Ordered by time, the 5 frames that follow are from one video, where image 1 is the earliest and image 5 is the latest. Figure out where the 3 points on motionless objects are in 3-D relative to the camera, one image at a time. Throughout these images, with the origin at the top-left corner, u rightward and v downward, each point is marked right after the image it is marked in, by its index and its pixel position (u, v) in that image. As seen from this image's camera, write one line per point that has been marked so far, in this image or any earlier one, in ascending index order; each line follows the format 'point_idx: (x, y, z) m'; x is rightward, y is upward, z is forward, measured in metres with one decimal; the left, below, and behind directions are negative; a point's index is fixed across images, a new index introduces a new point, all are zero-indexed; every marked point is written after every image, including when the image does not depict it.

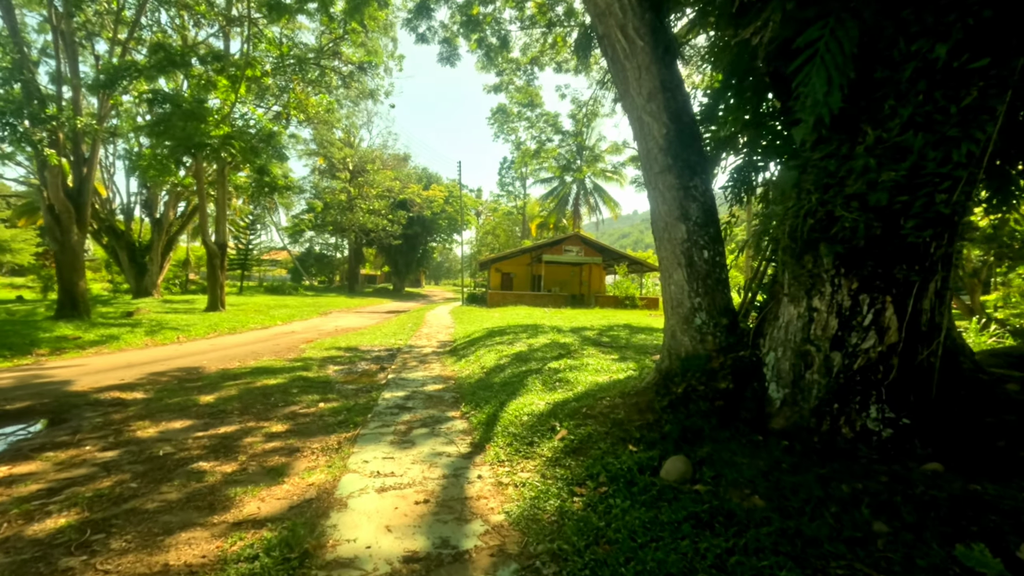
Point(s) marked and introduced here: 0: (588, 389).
0: (+0.7, -0.9, +4.5) m
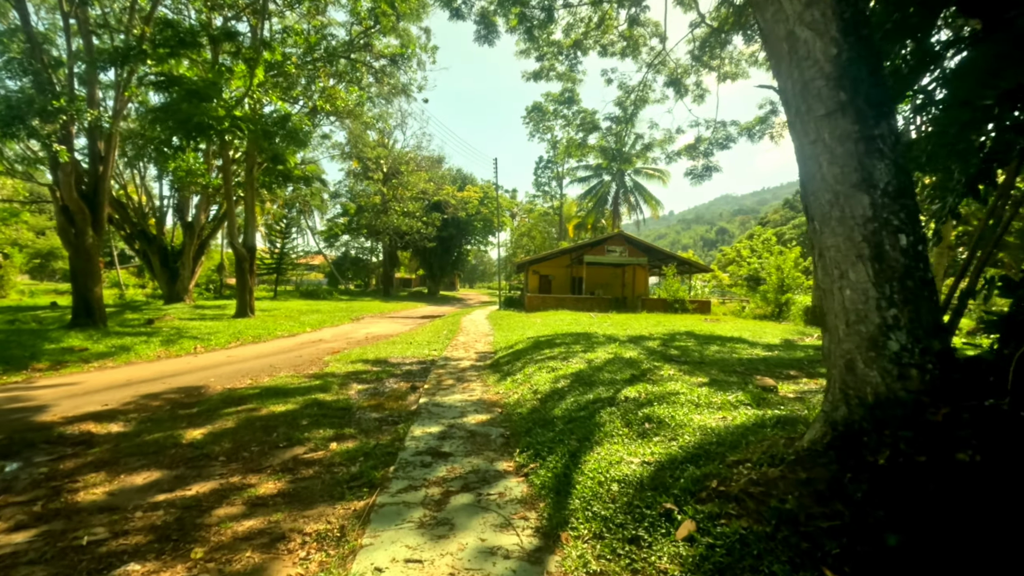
0: (+1.1, -0.9, +3.1) m
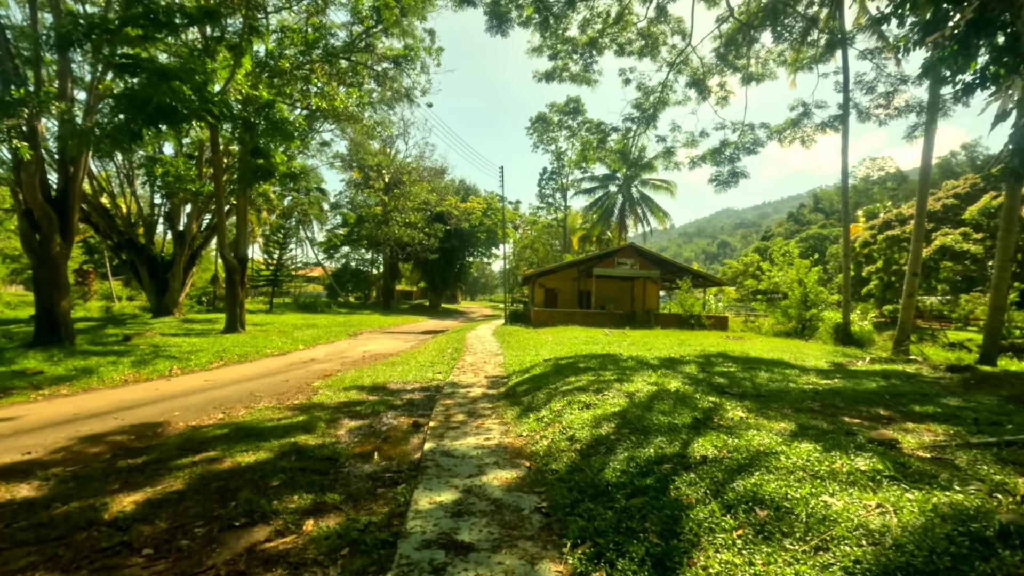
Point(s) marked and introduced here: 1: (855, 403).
0: (+1.4, -1.0, +2.0) m
1: (+3.6, -1.2, +5.4) m
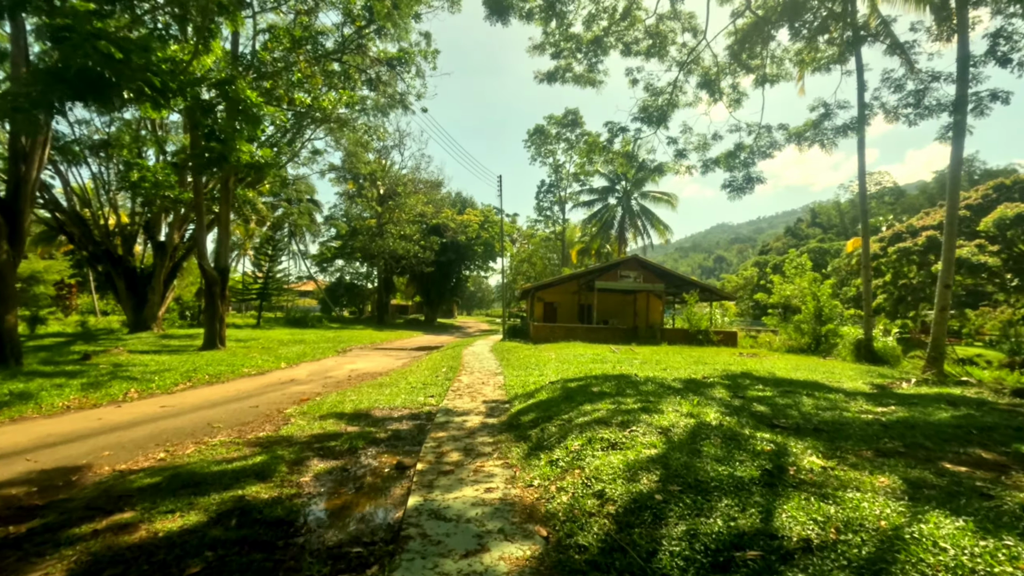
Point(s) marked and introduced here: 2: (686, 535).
0: (+1.5, -1.0, +0.9) m
1: (+3.7, -1.3, +4.4) m
2: (+0.9, -1.2, +2.6) m
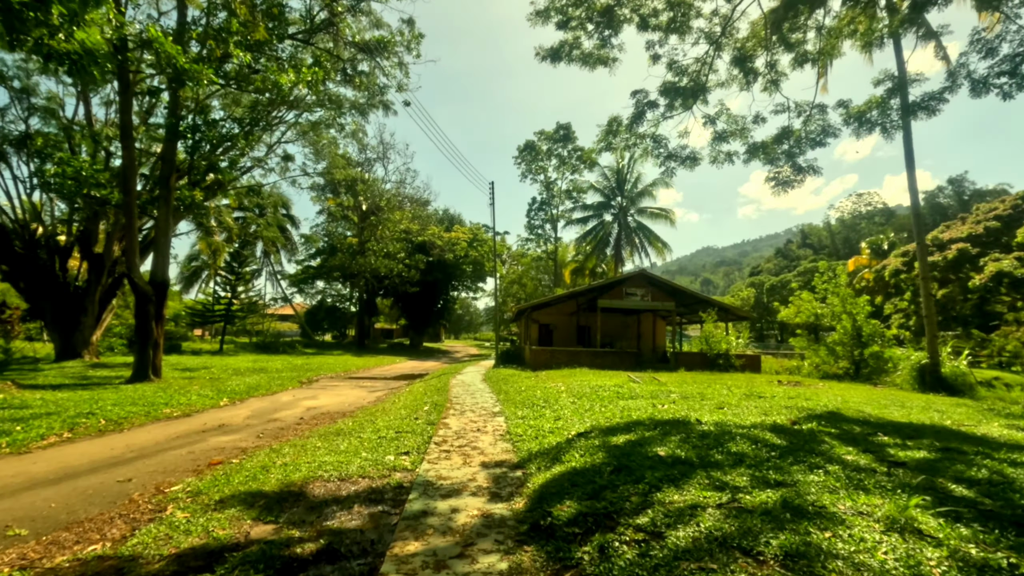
0: (+1.8, -0.8, -1.5) m
1: (+3.9, -1.2, +2.0) m
2: (+1.1, -1.1, +0.1) m
